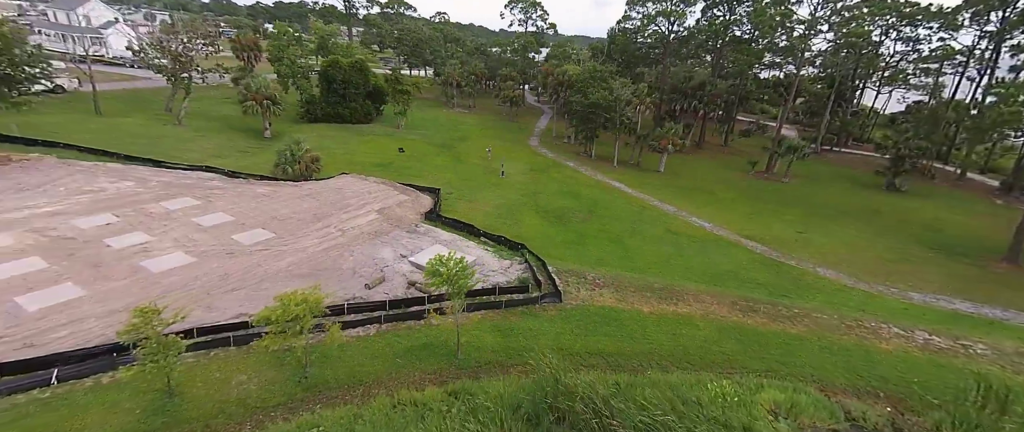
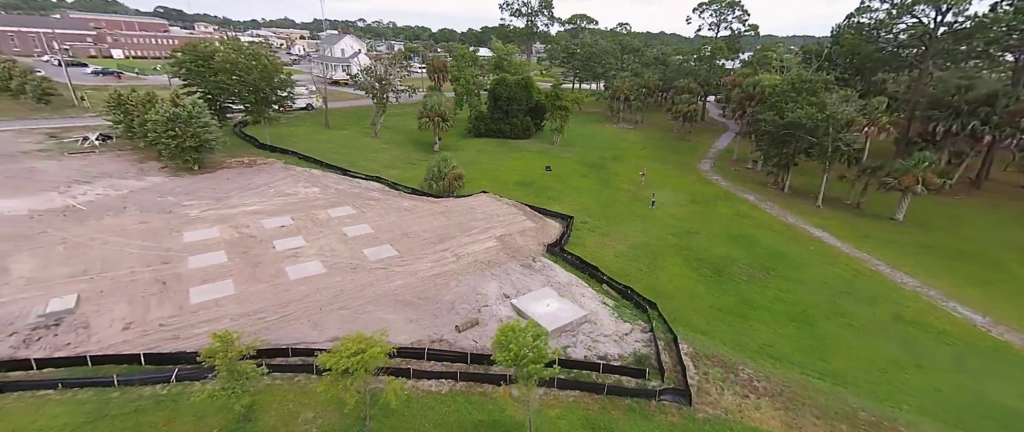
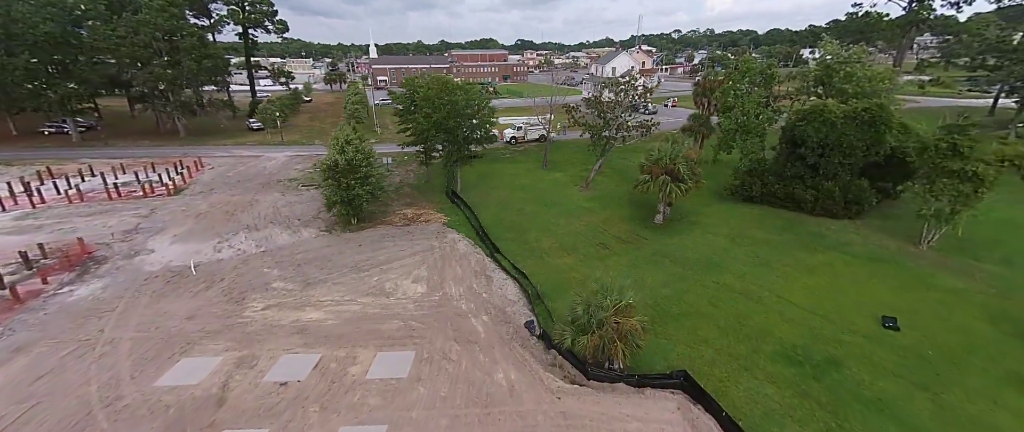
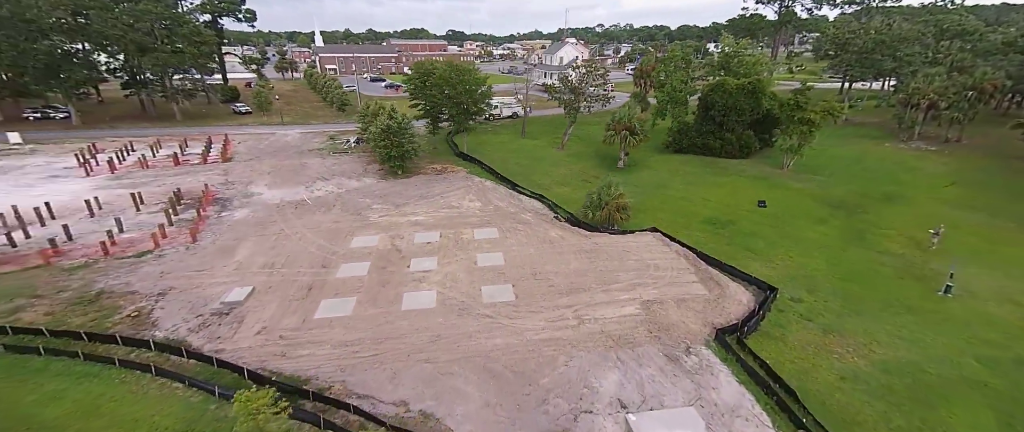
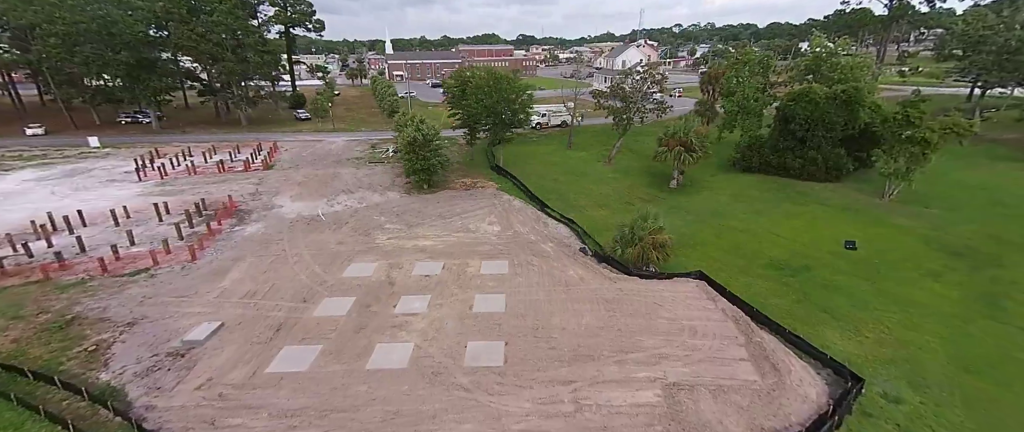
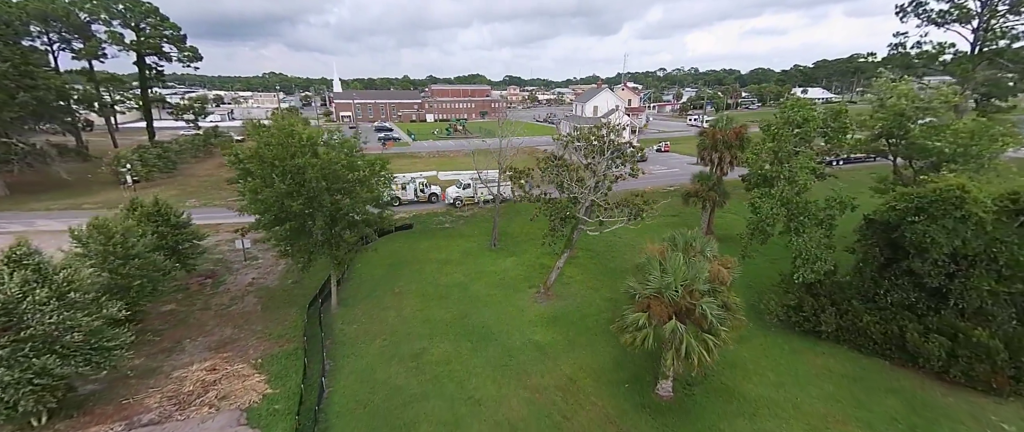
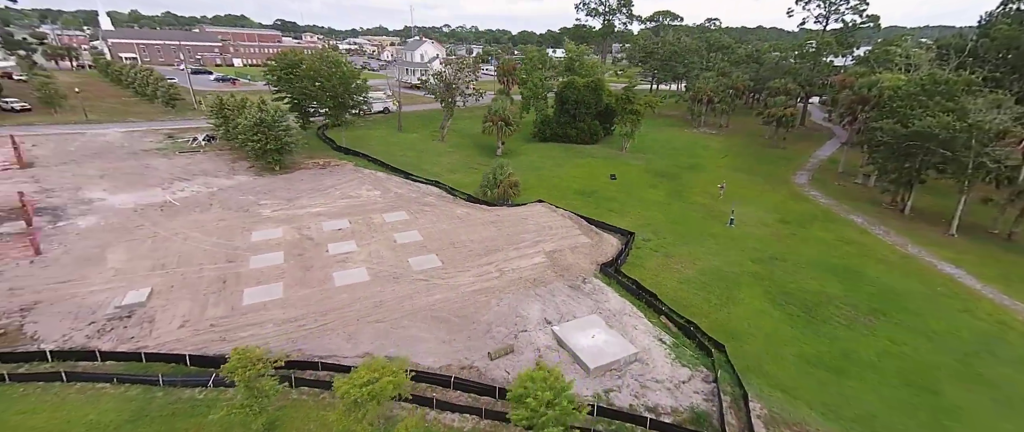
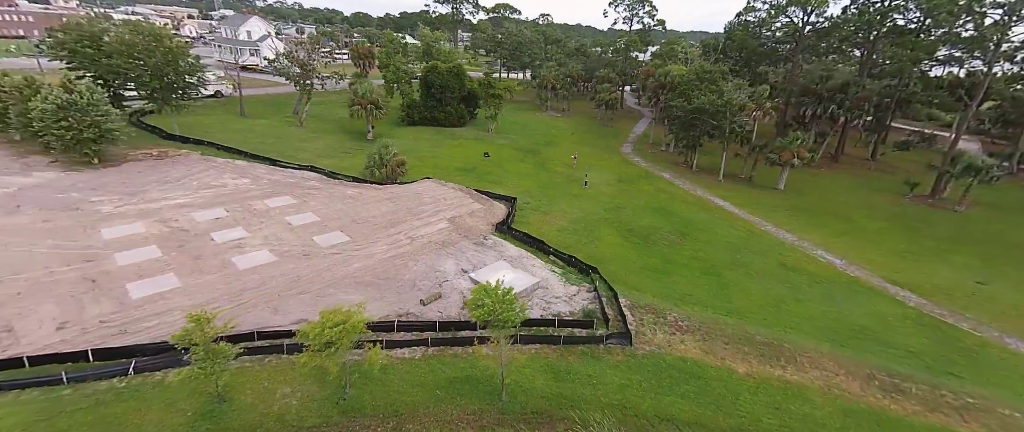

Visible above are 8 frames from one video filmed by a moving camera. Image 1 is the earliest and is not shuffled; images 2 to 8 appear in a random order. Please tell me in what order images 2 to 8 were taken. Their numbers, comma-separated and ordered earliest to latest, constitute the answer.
8, 2, 7, 4, 5, 3, 6
